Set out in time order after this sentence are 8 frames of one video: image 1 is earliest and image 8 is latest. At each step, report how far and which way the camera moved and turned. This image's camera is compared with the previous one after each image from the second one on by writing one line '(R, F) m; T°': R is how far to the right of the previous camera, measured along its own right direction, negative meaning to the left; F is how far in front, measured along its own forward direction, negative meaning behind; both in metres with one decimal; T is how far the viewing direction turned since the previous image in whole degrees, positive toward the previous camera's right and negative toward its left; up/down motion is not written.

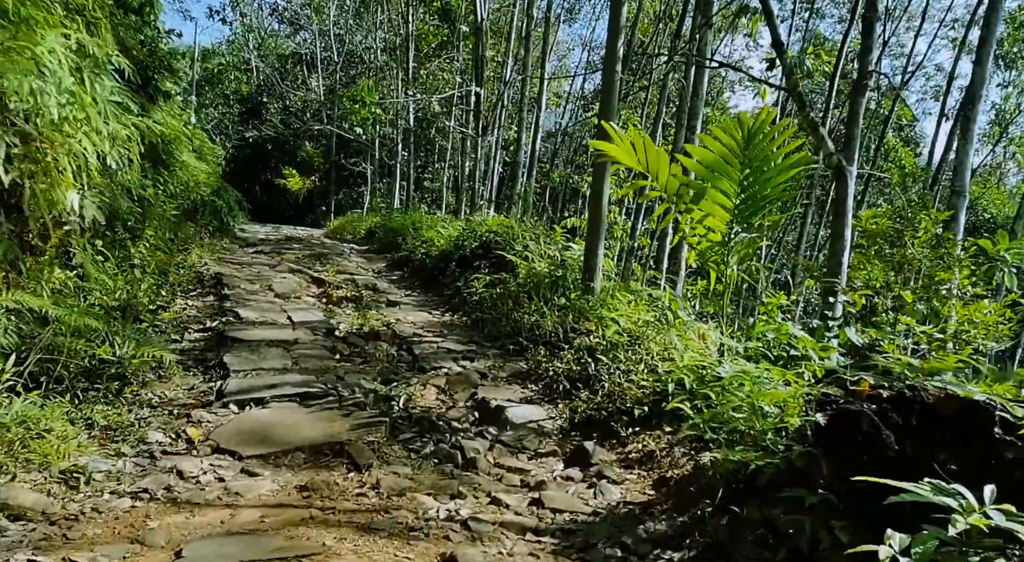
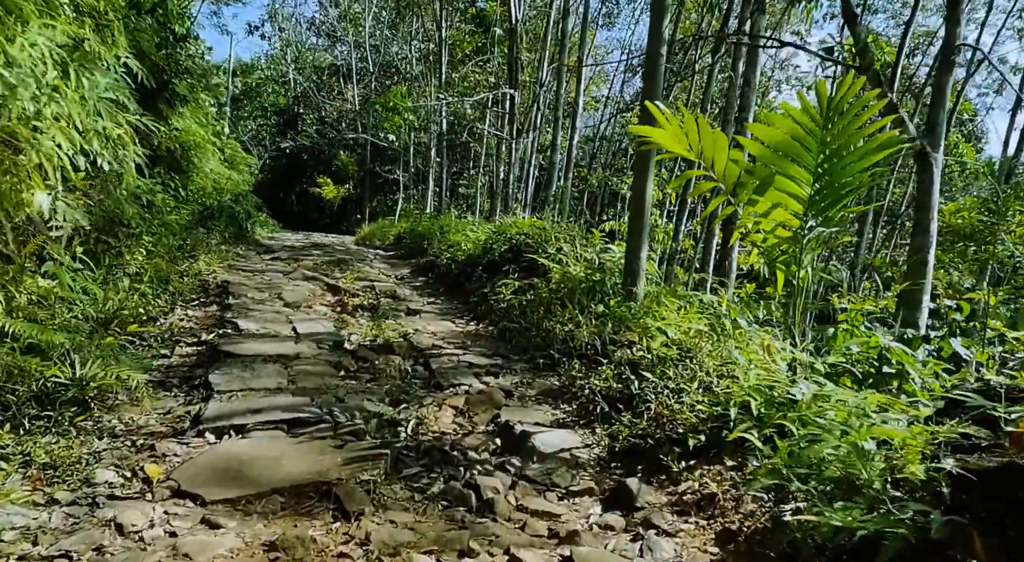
(0.0, +0.6) m; -3°
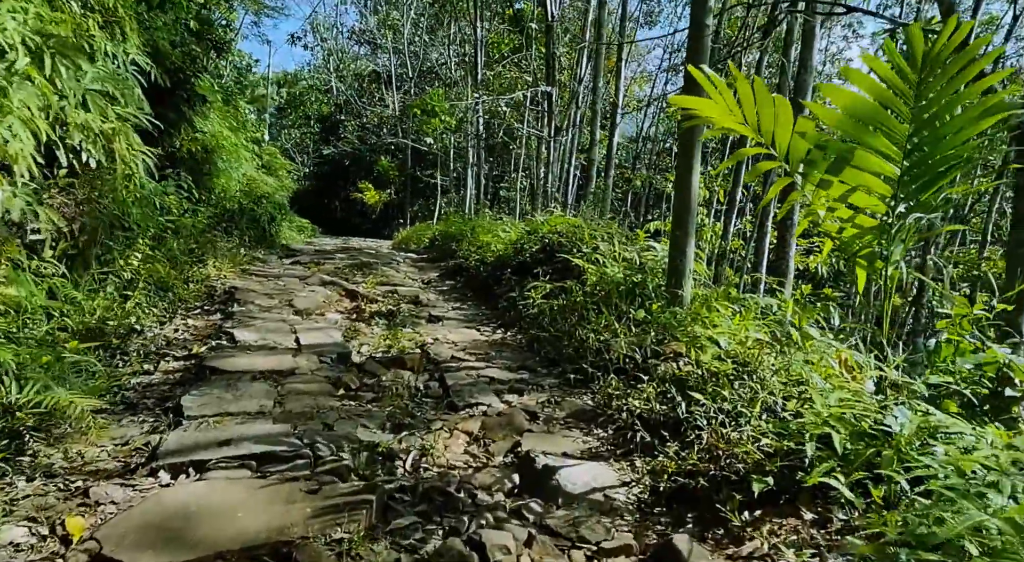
(+0.1, +0.6) m; -3°
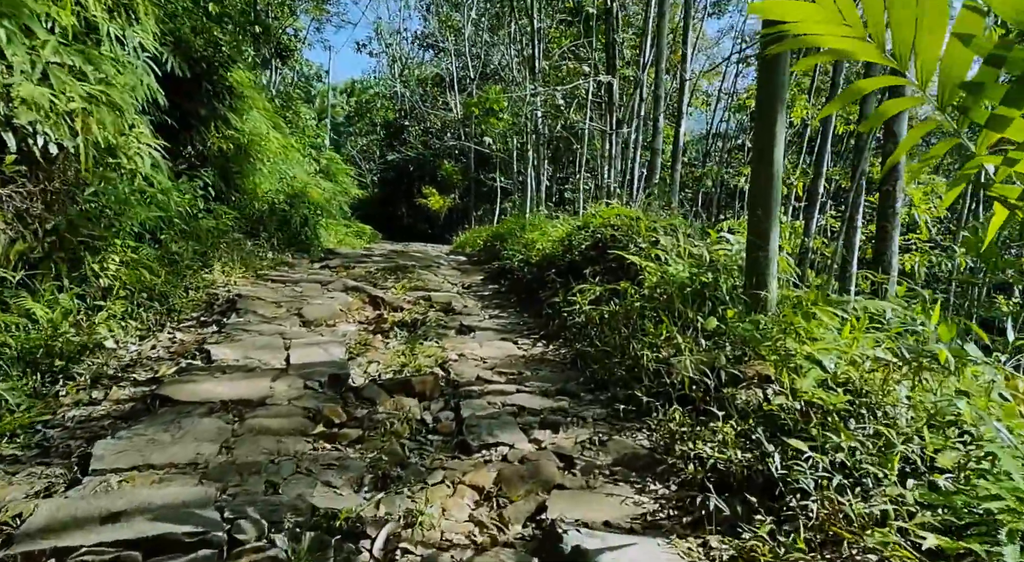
(+0.2, +0.9) m; -5°
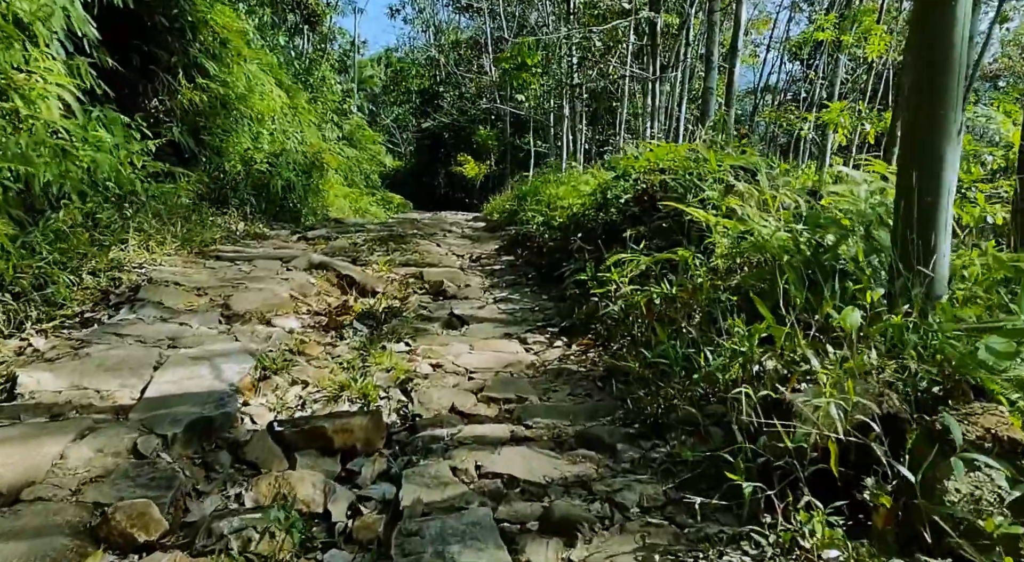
(+0.2, +1.5) m; -3°
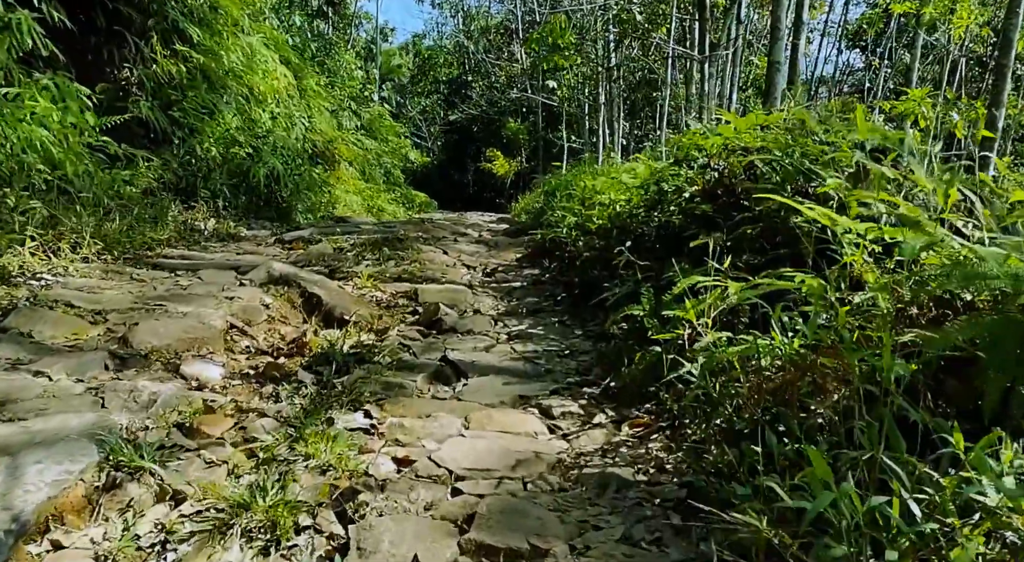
(0.0, +1.1) m; -2°
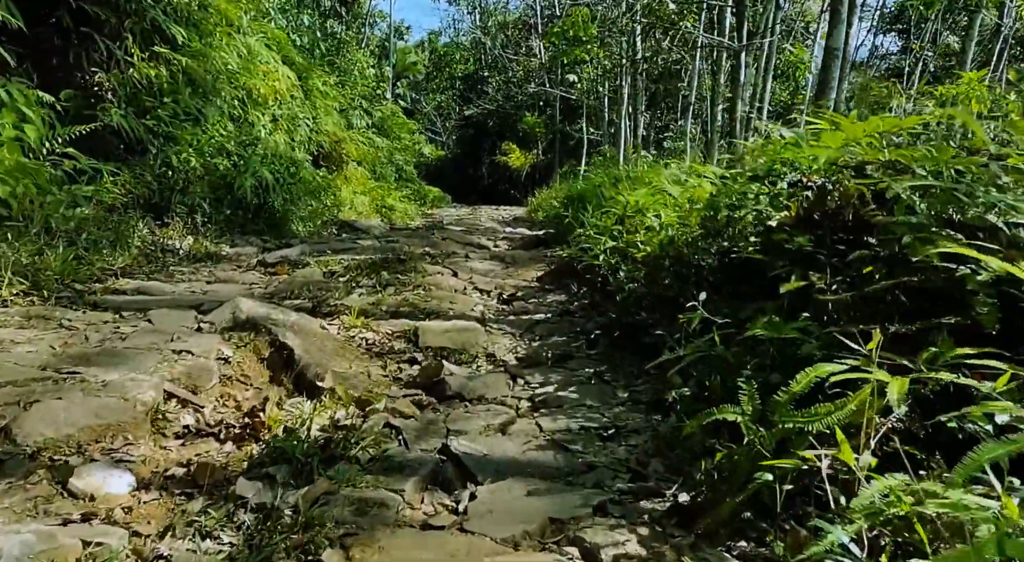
(0.0, +0.7) m; -1°
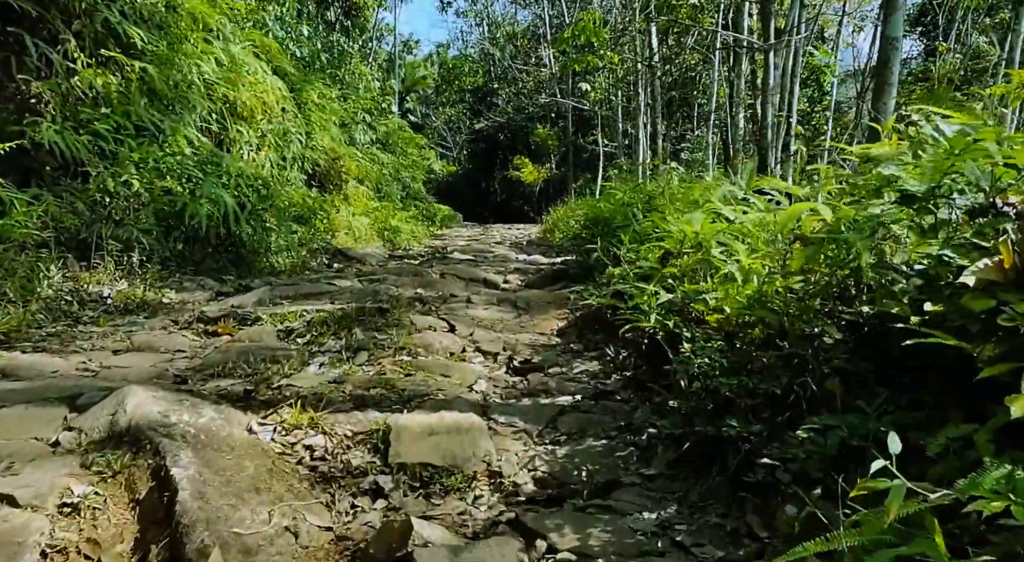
(0.0, +1.0) m; -1°
